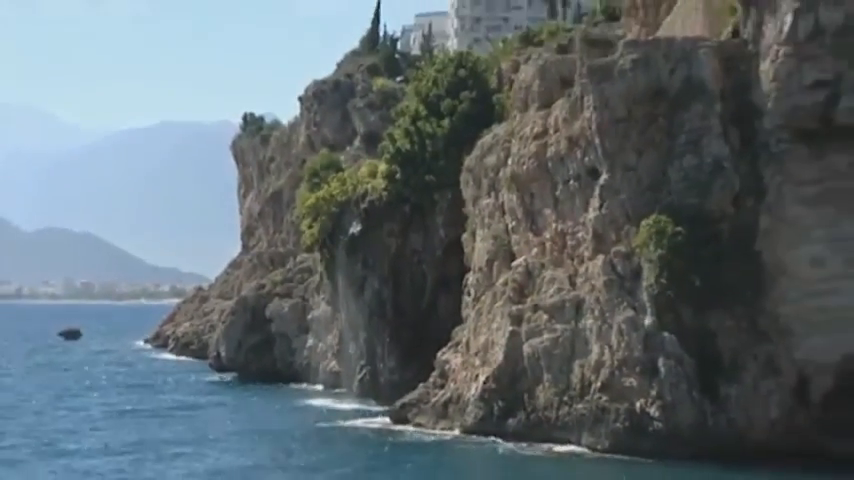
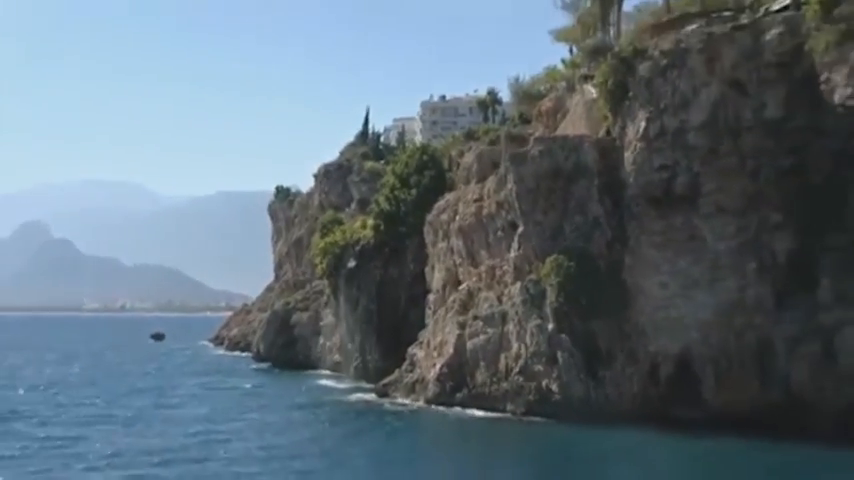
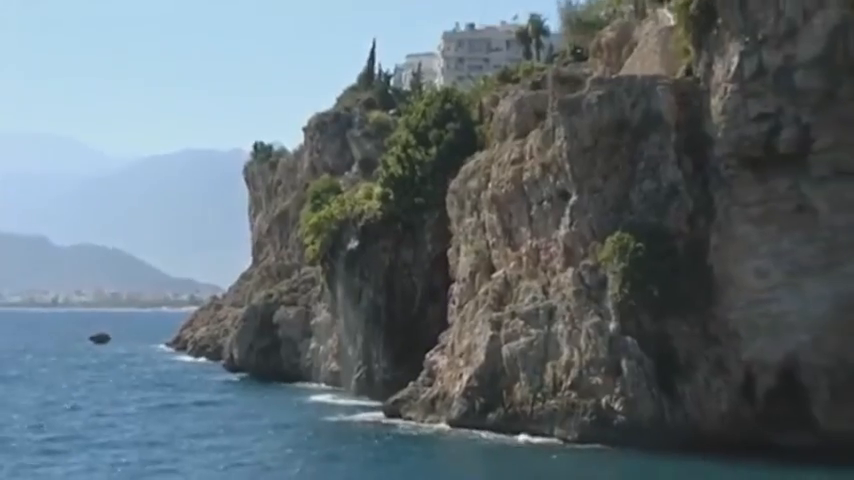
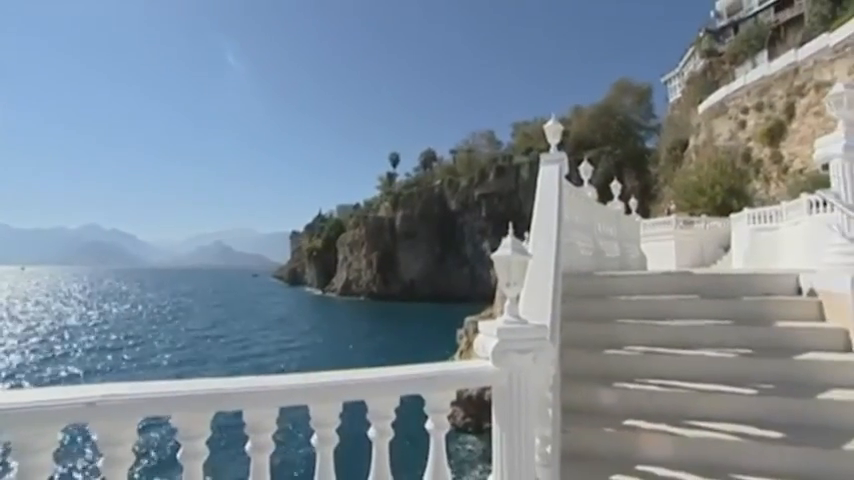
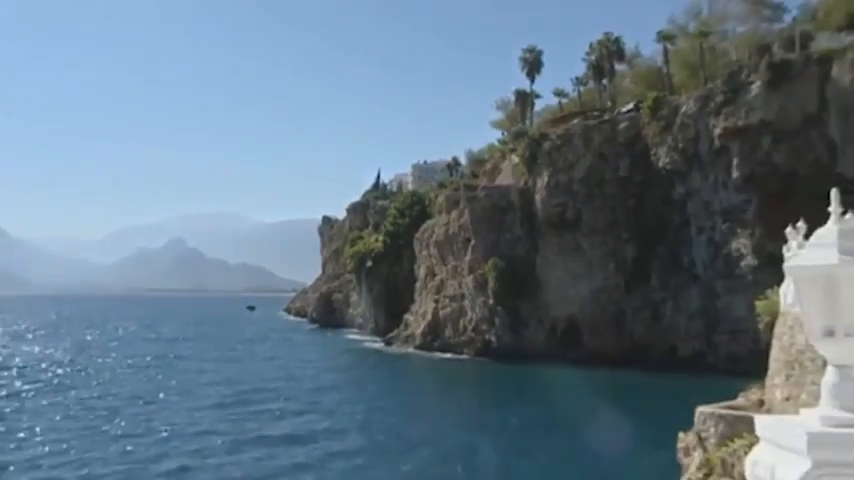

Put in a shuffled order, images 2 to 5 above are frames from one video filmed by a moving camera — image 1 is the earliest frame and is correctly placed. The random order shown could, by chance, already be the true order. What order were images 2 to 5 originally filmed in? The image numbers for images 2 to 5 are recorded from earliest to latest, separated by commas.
3, 2, 5, 4
